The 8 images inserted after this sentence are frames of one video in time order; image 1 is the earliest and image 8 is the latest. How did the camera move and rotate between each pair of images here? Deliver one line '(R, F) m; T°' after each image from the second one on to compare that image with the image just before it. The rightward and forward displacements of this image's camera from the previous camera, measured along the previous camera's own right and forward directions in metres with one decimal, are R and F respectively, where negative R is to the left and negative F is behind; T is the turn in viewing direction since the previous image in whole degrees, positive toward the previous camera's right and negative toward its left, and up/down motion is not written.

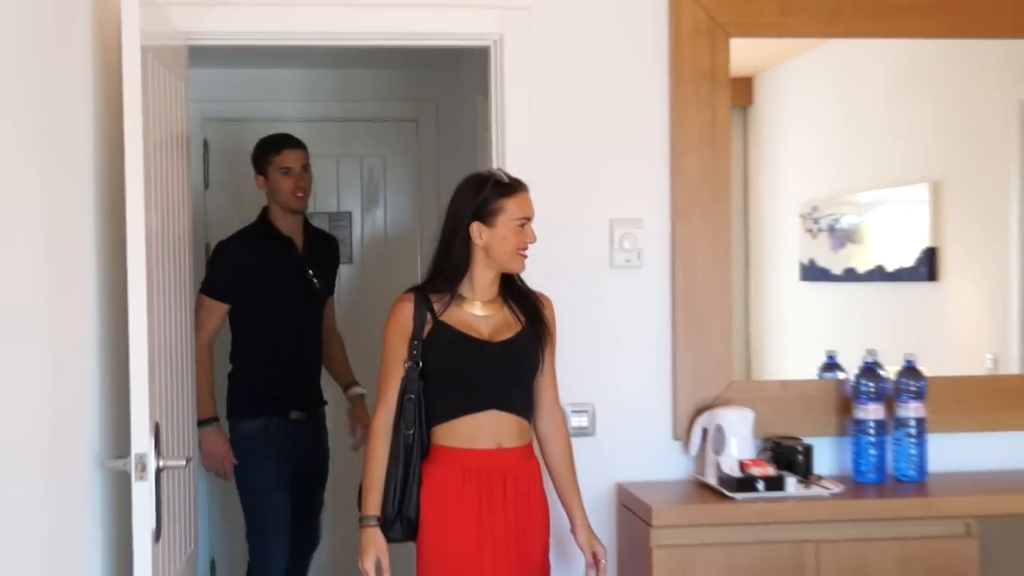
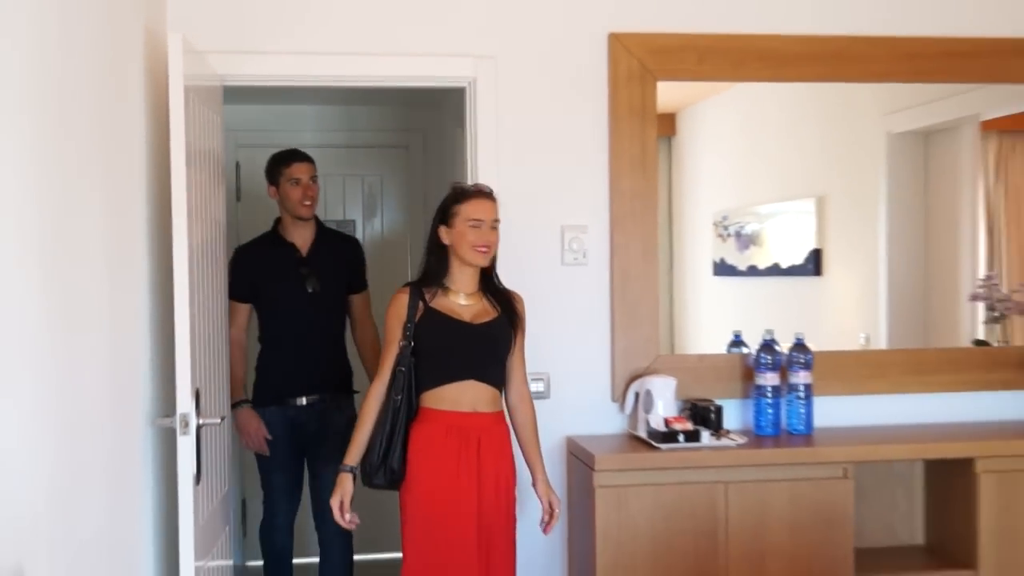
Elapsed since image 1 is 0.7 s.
(+0.1, -0.5) m; +1°
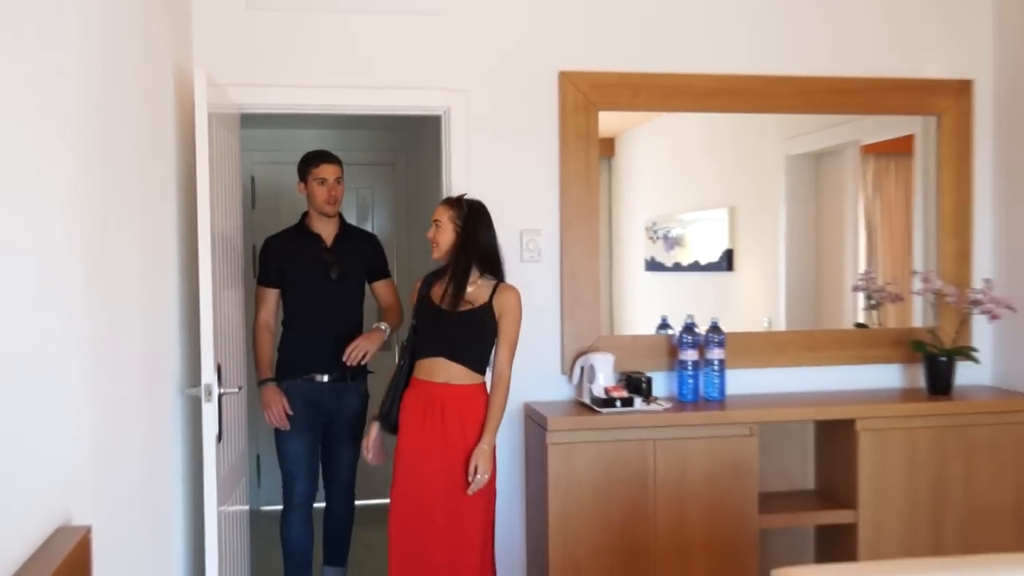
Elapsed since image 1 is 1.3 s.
(0.0, -0.5) m; +1°
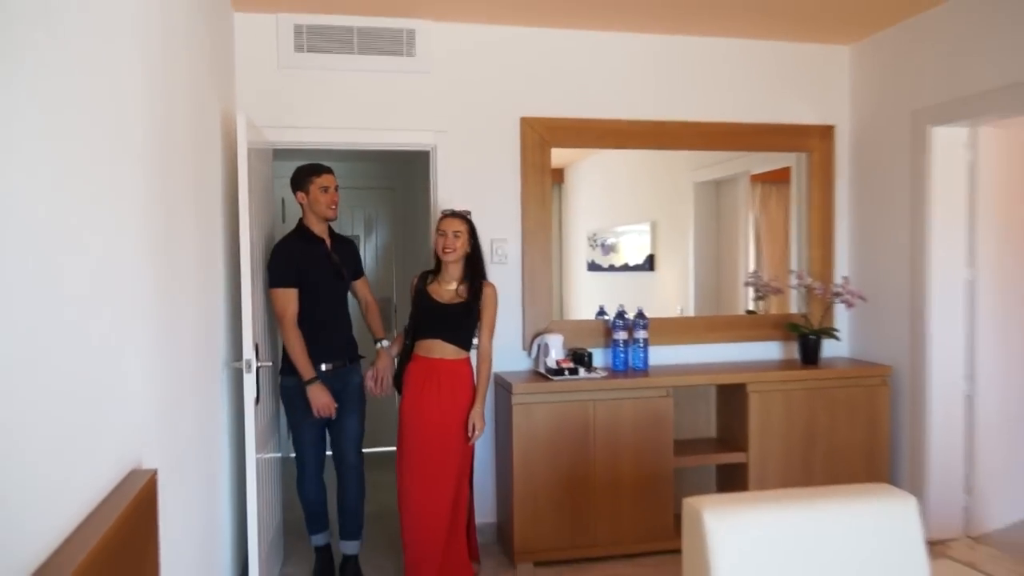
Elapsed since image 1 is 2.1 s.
(0.0, -0.8) m; +2°
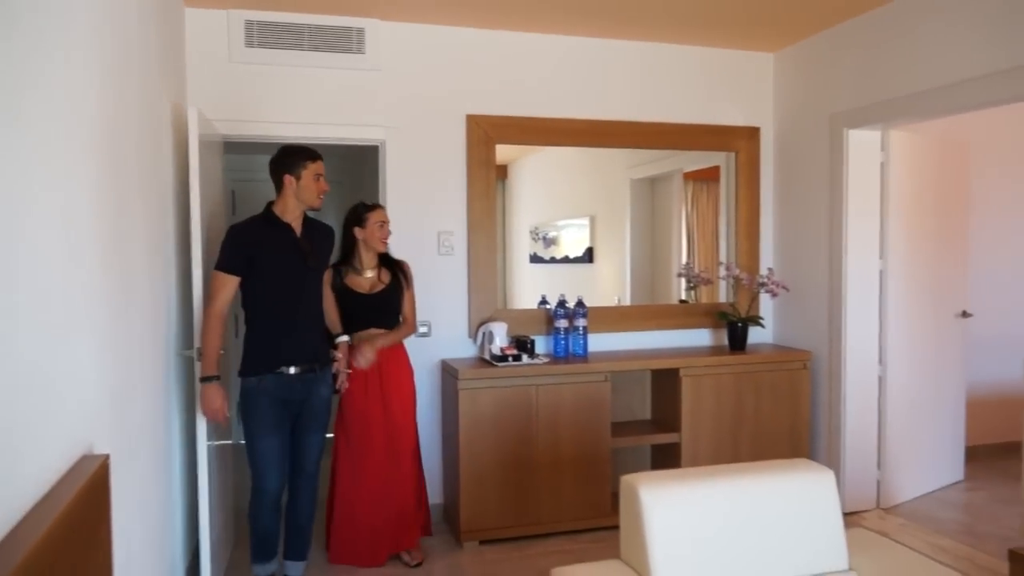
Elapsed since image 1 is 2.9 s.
(0.0, -0.2) m; +4°
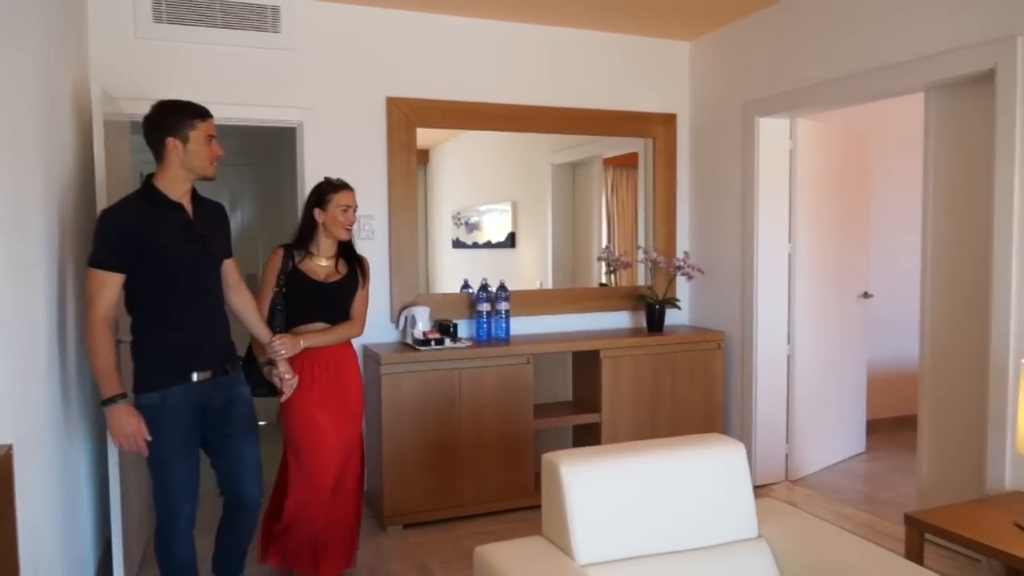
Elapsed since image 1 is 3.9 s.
(0.0, 0.0) m; +6°
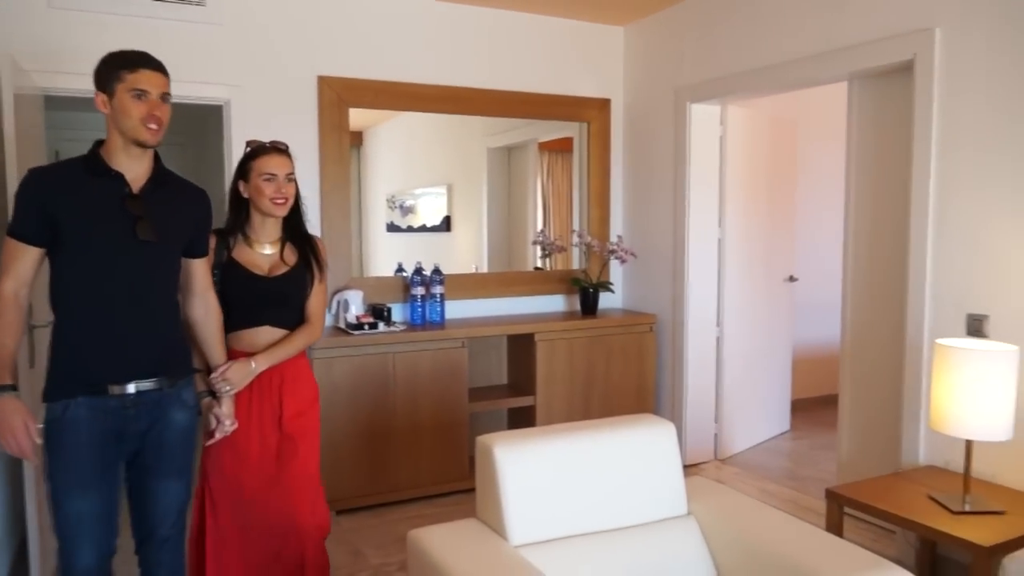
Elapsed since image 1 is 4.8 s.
(0.0, 0.0) m; +5°
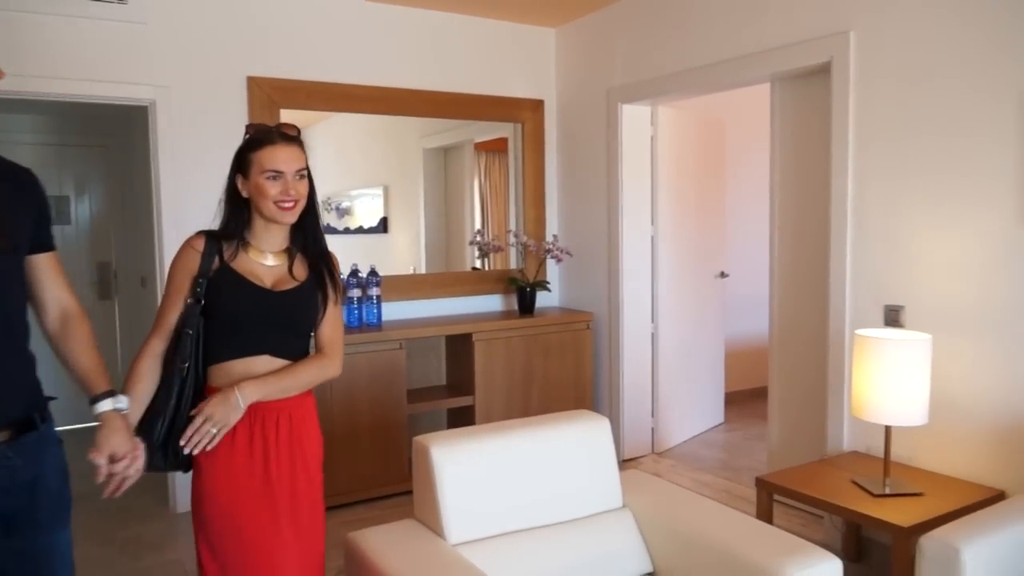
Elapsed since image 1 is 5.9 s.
(0.0, 0.0) m; +4°
